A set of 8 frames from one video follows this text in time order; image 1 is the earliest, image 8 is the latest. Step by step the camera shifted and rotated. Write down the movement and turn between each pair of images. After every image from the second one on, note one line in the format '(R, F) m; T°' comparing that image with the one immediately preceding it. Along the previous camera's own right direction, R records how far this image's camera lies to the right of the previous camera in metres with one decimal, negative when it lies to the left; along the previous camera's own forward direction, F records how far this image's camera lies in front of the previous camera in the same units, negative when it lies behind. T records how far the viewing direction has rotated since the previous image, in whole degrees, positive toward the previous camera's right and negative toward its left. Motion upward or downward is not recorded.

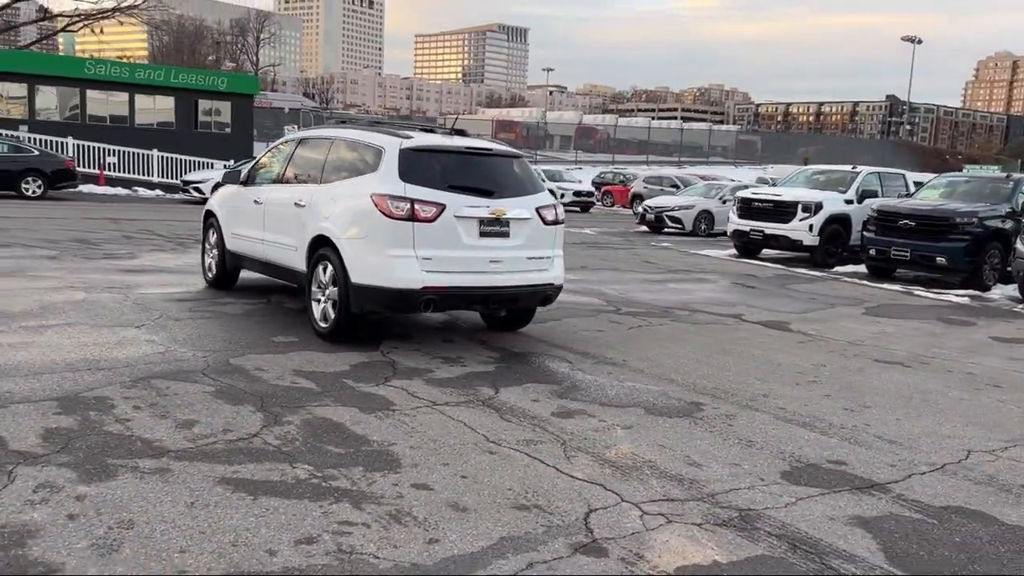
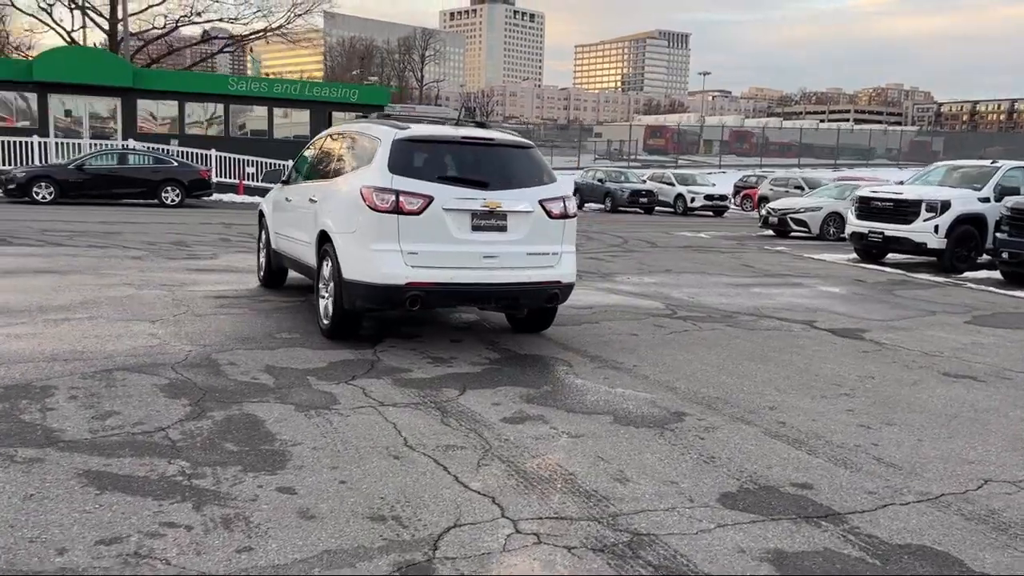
(+1.2, +0.5) m; -10°
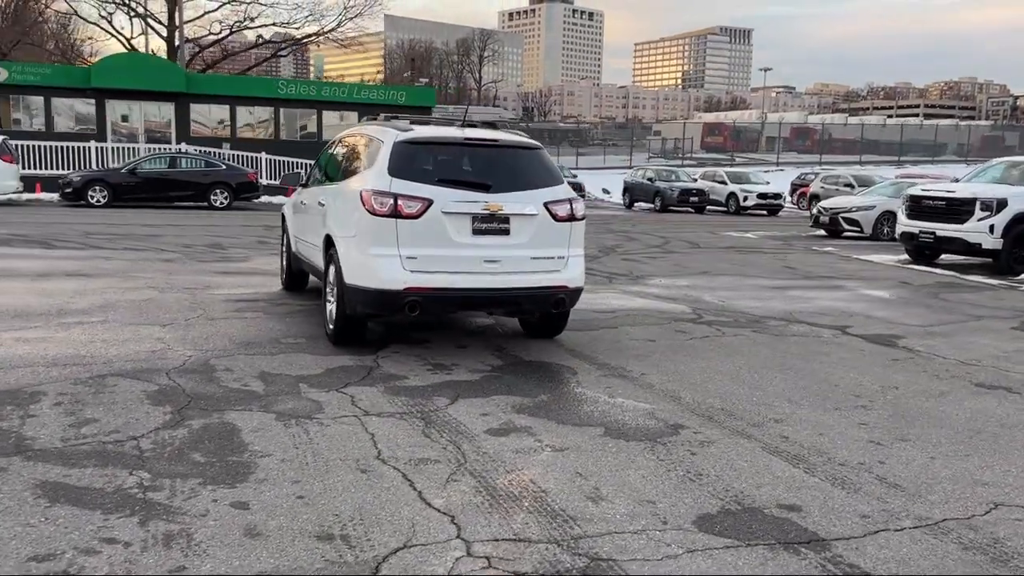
(+0.4, +0.2) m; -4°
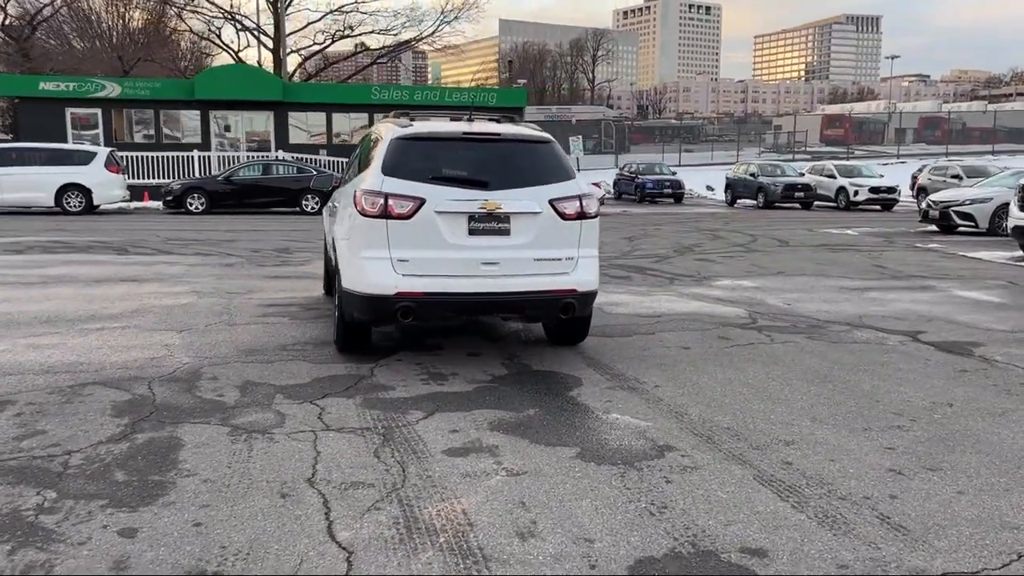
(+0.8, +0.5) m; -8°
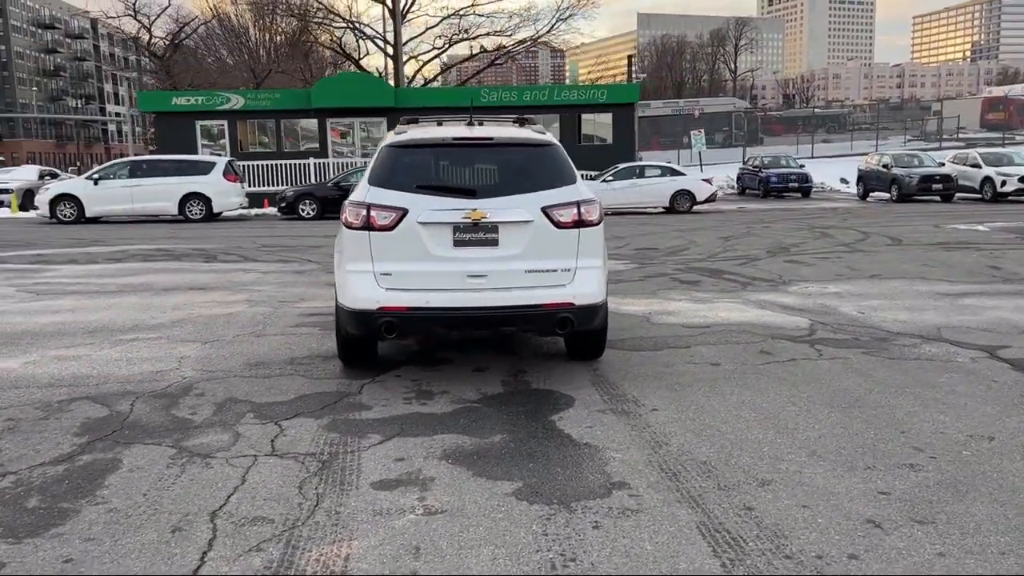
(+0.9, +0.4) m; -9°
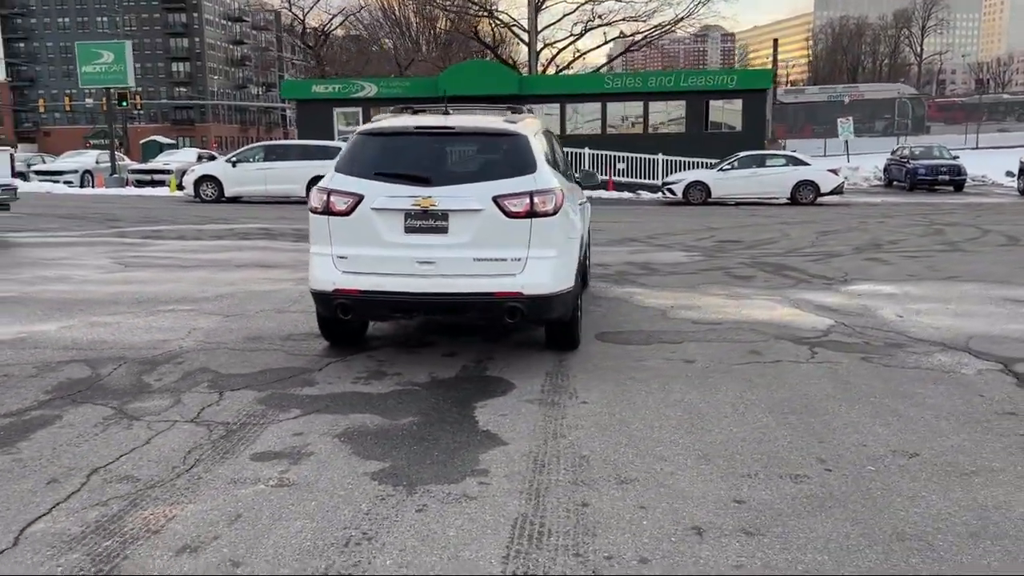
(+1.3, +0.1) m; -10°
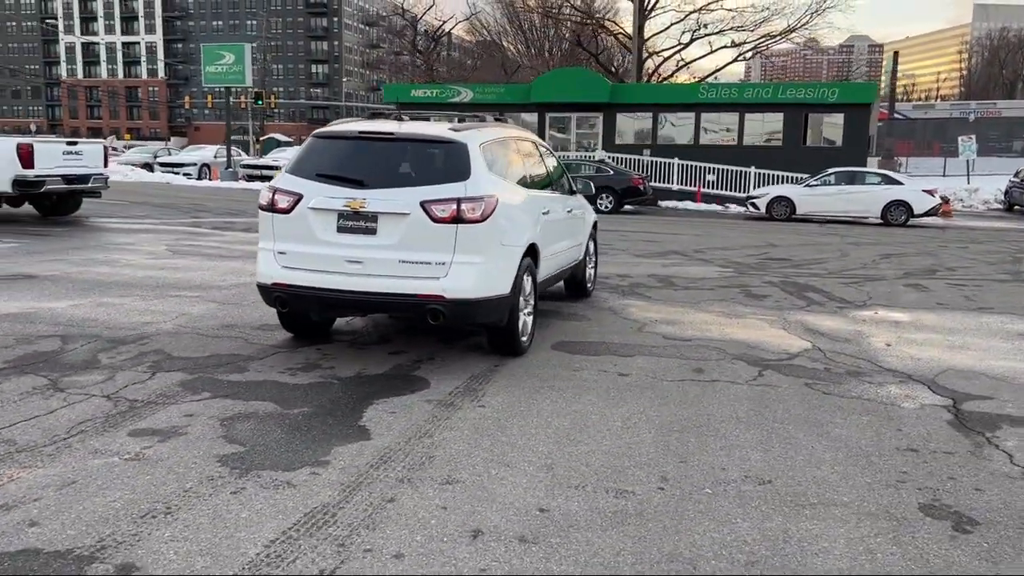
(+1.3, 0.0) m; -8°
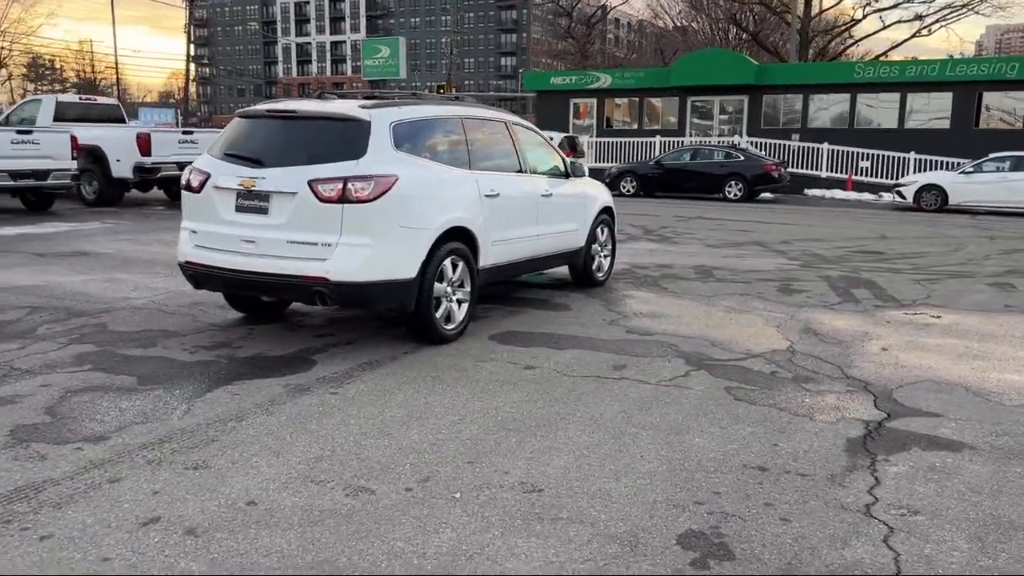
(+1.9, +0.5) m; -12°
